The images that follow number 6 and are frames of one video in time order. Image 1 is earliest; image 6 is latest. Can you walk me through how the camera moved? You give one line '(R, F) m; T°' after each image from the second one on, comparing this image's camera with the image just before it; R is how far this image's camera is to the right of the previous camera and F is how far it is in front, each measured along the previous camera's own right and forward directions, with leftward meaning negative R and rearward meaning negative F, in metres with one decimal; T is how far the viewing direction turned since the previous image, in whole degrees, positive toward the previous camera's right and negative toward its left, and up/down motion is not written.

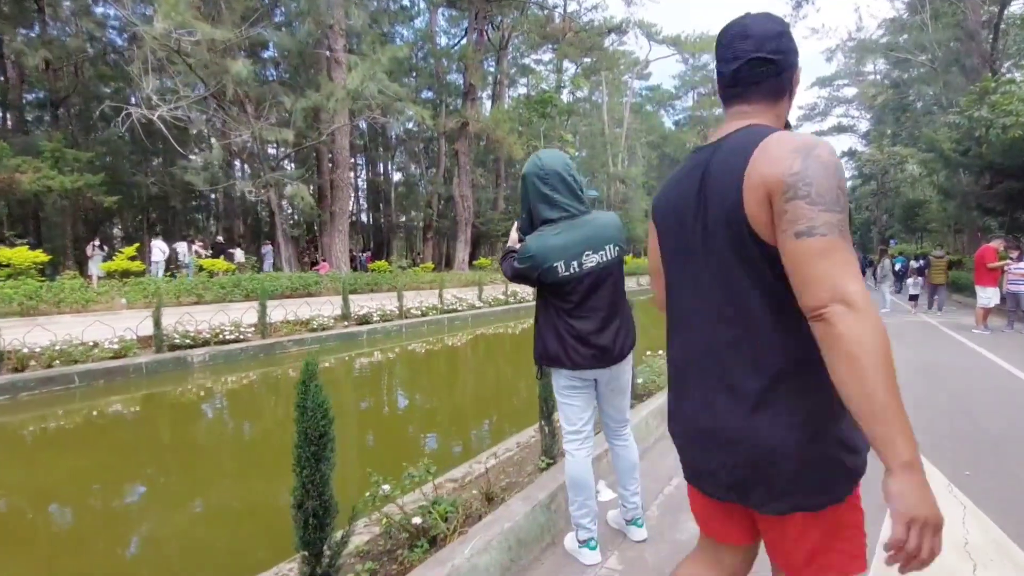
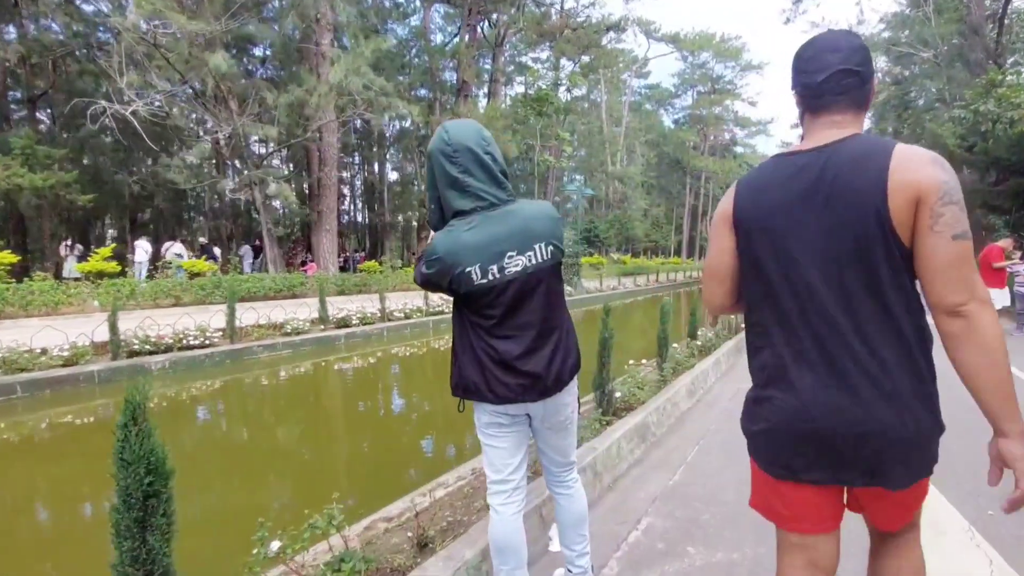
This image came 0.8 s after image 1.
(+0.3, +0.5) m; 0°
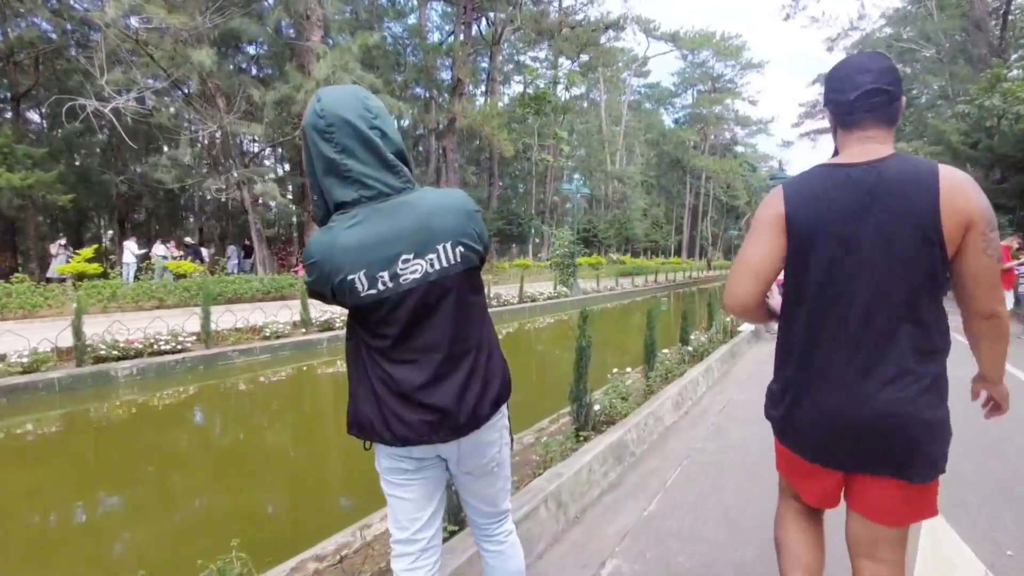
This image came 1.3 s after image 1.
(+0.2, +0.4) m; 0°
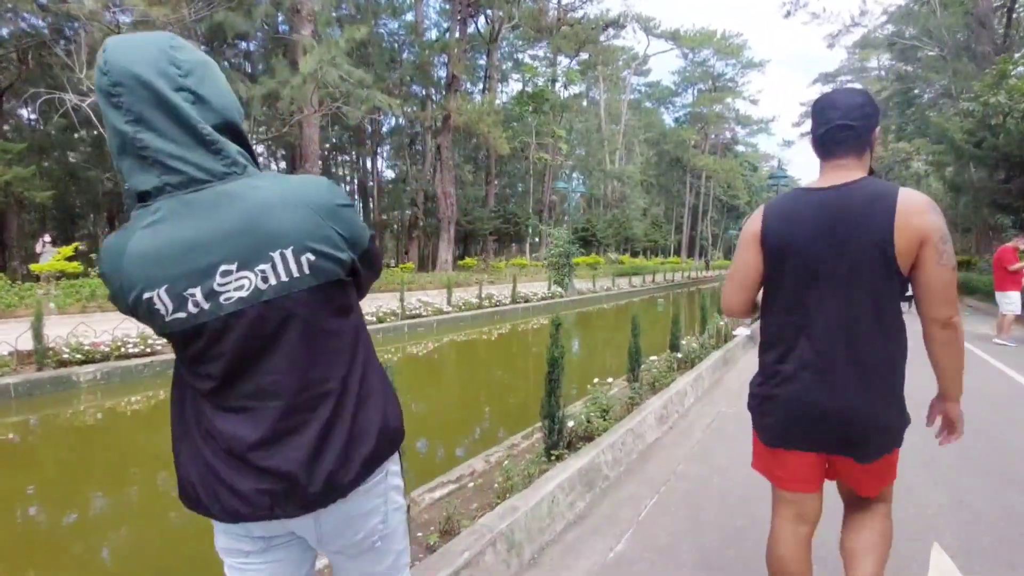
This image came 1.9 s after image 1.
(+0.2, +0.4) m; 0°
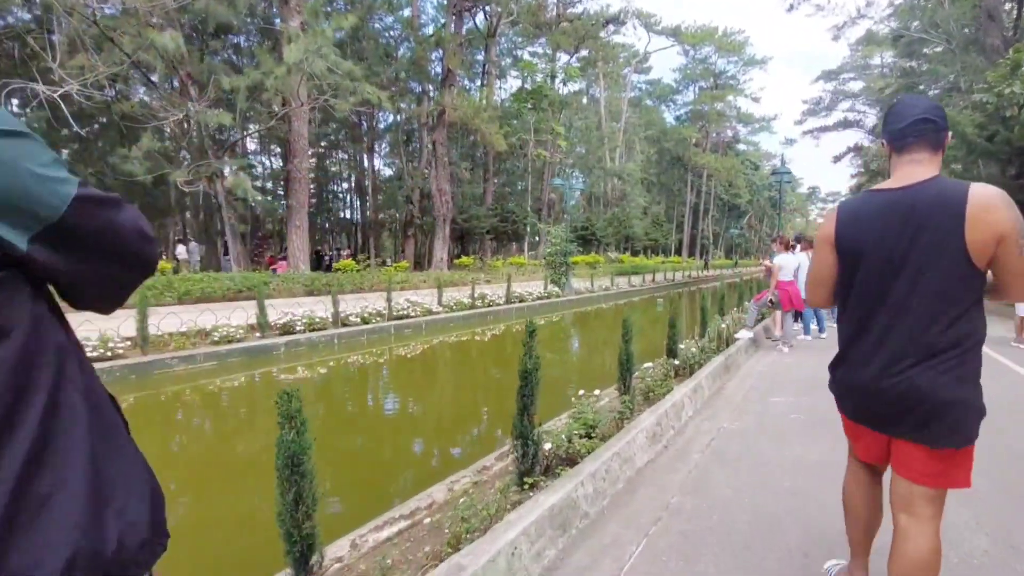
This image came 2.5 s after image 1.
(+0.2, +0.5) m; 0°
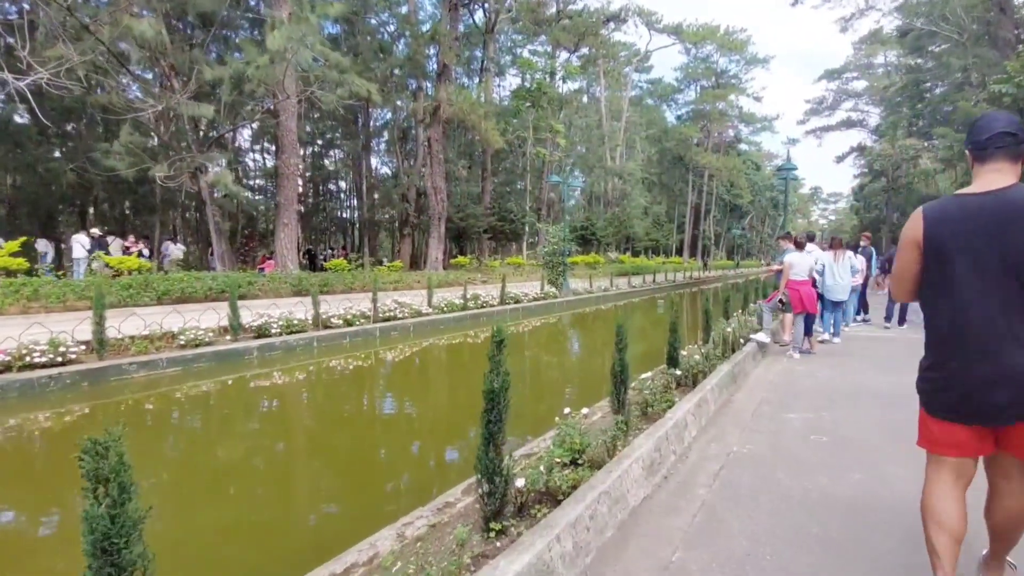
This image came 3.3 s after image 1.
(+0.1, +0.6) m; 0°
